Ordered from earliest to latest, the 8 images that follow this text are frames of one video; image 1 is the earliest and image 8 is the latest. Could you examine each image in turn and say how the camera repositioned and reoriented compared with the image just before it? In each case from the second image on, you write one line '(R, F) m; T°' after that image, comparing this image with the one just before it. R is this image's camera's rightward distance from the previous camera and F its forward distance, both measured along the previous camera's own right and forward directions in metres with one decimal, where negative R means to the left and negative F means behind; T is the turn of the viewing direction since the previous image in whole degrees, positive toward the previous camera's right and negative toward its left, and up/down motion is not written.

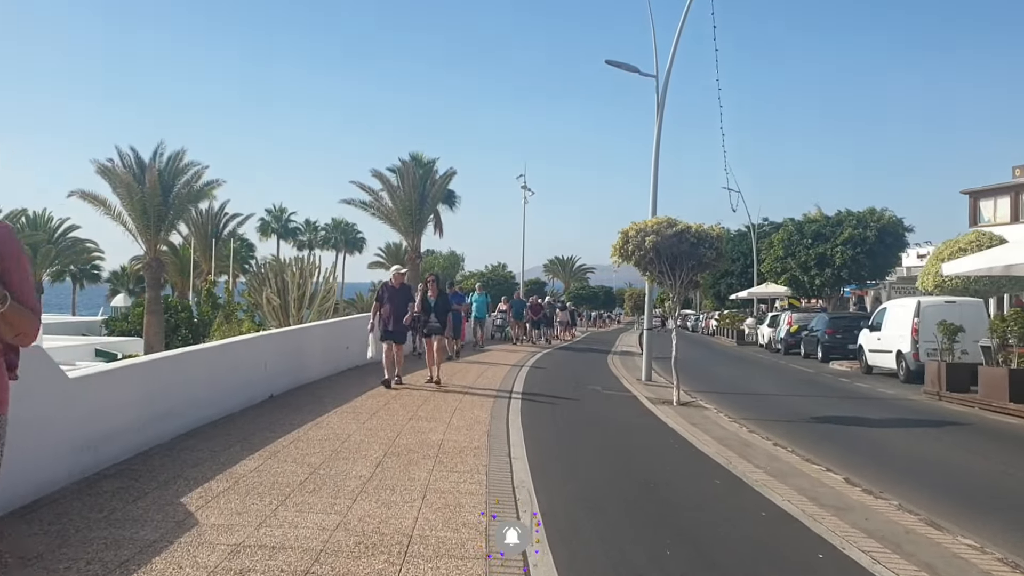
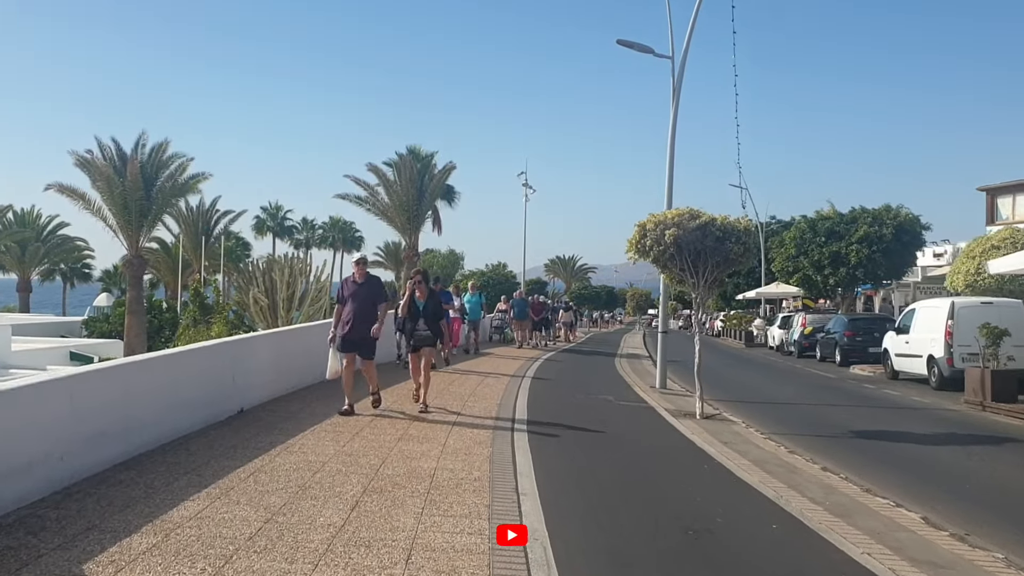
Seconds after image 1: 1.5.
(-0.1, +1.4) m; 0°
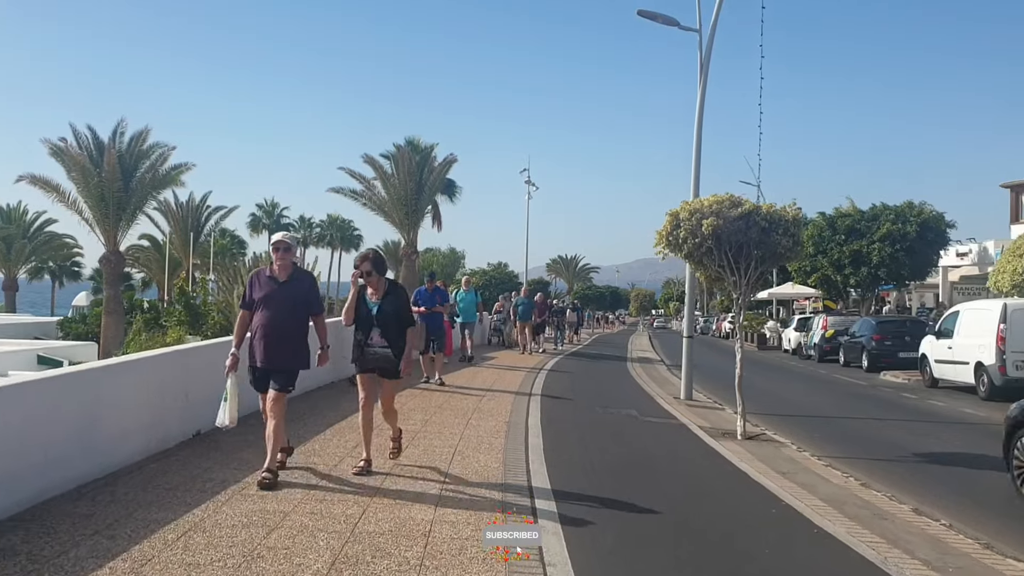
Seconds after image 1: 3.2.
(-0.1, +1.7) m; 0°
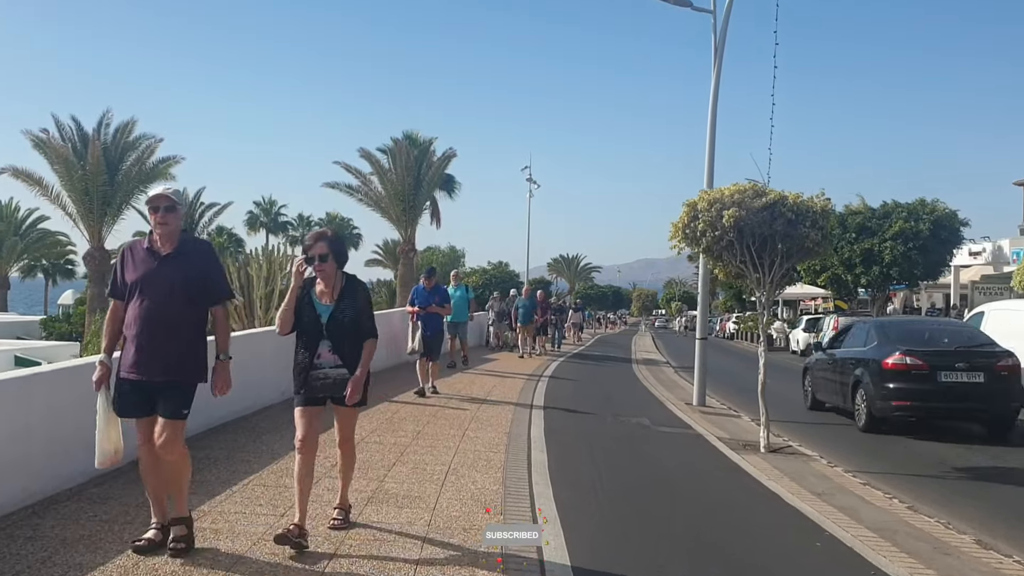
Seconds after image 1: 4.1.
(0.0, +1.0) m; 0°
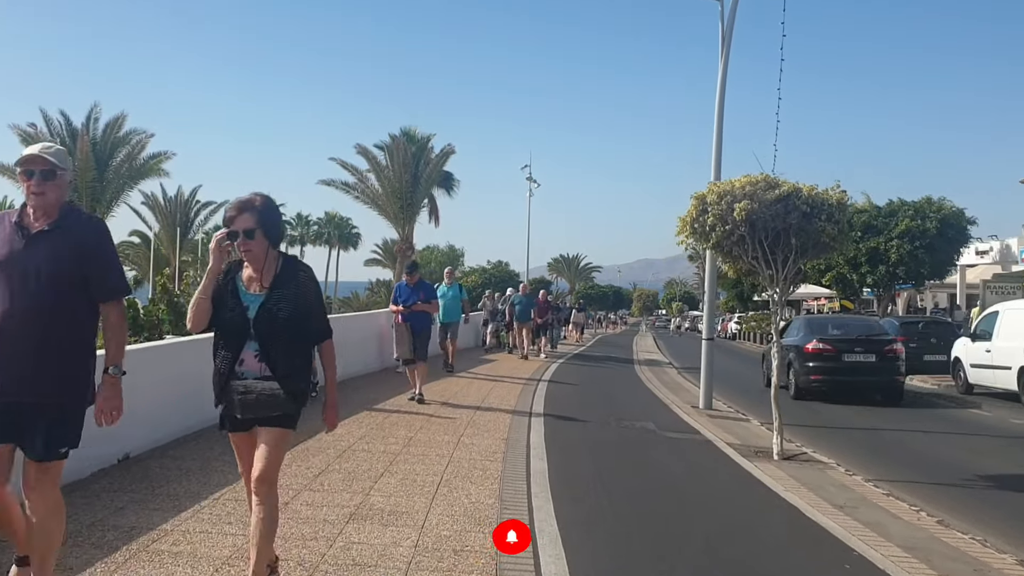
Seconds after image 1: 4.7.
(0.0, +0.6) m; 0°
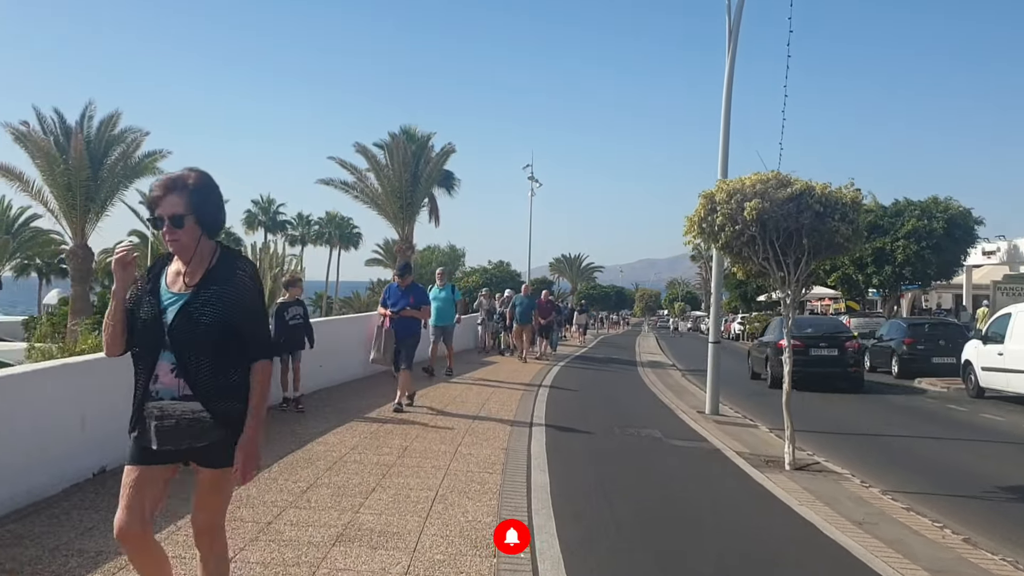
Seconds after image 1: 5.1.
(0.0, +0.4) m; 0°
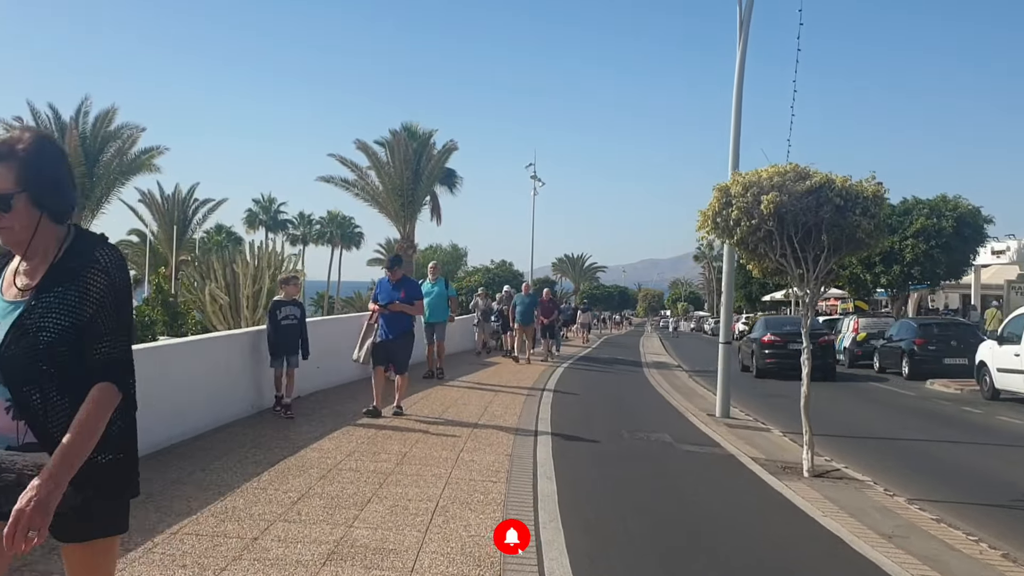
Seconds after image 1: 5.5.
(0.0, +0.4) m; 0°
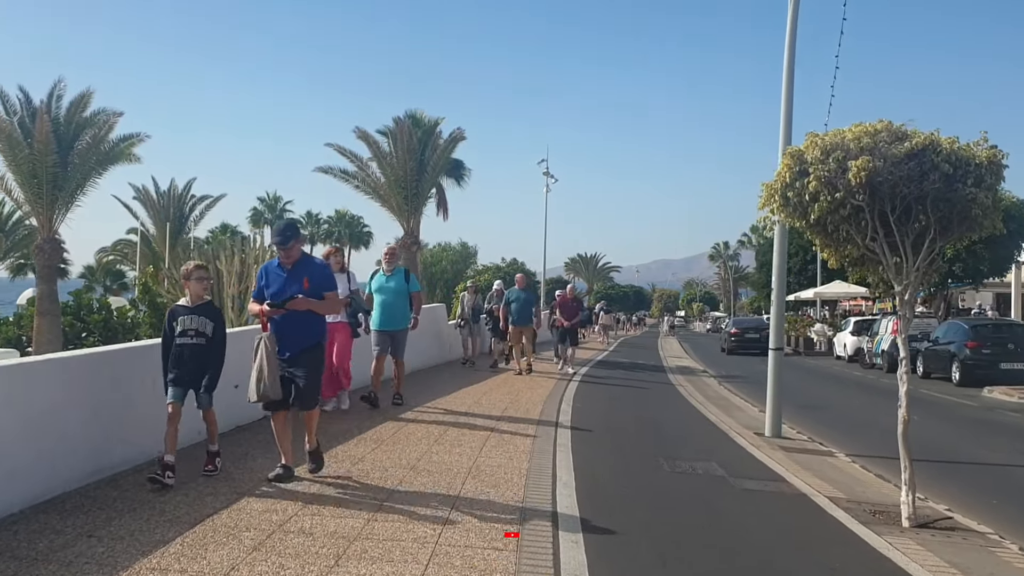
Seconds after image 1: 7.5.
(0.0, +1.9) m; -1°
